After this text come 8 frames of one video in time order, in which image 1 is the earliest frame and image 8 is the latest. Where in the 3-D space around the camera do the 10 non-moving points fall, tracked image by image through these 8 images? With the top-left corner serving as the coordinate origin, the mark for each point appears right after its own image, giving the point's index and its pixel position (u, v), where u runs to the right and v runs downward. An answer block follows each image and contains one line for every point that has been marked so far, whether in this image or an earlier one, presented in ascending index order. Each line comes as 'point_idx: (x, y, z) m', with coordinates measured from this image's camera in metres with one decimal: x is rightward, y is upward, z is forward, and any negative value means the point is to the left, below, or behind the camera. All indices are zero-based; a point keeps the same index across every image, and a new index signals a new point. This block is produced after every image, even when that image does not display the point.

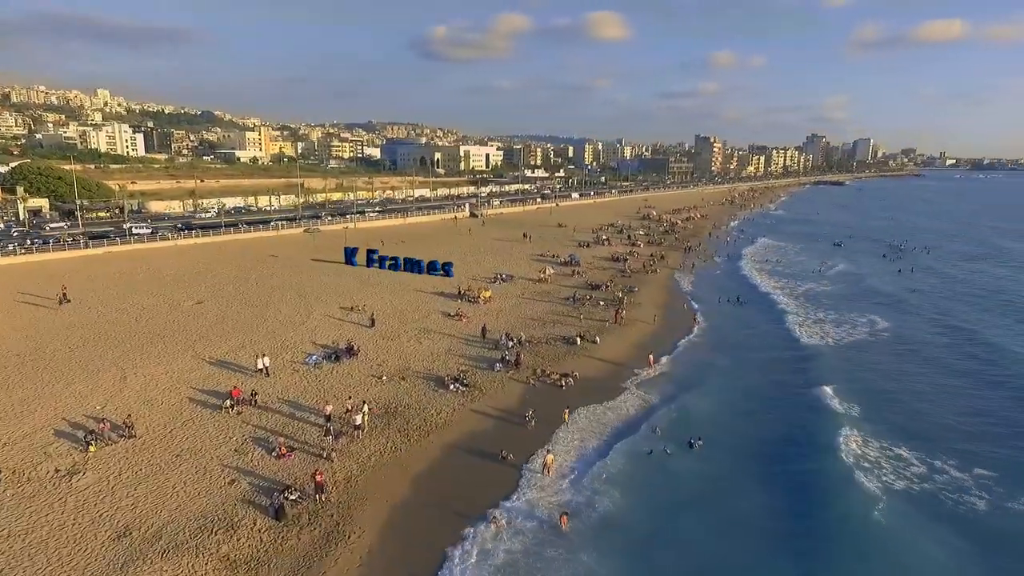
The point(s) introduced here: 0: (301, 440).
0: (-6.2, -4.5, +17.9) m
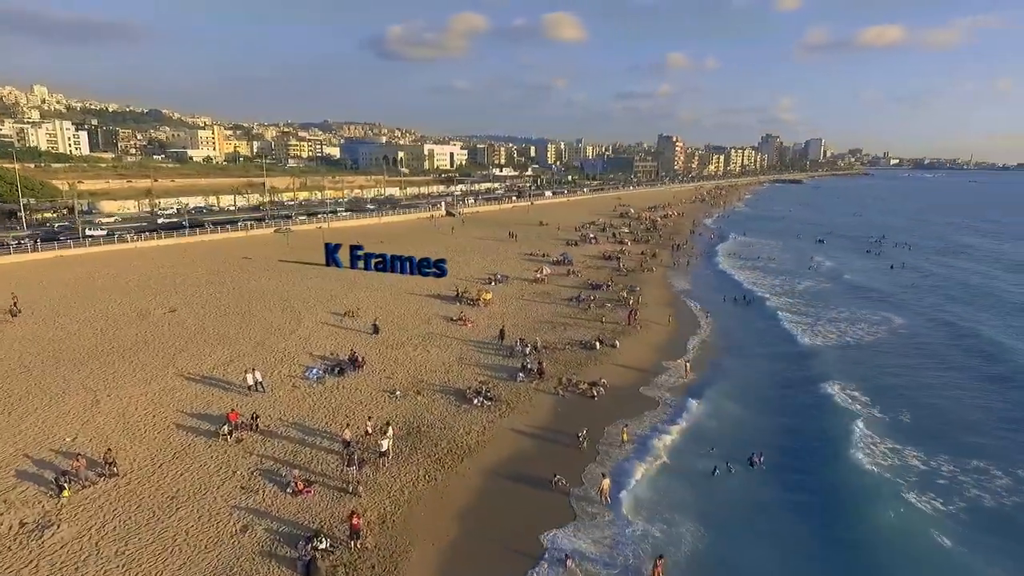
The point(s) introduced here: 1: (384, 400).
0: (-4.9, -4.6, +15.3) m
1: (-4.1, -3.6, +19.9) m
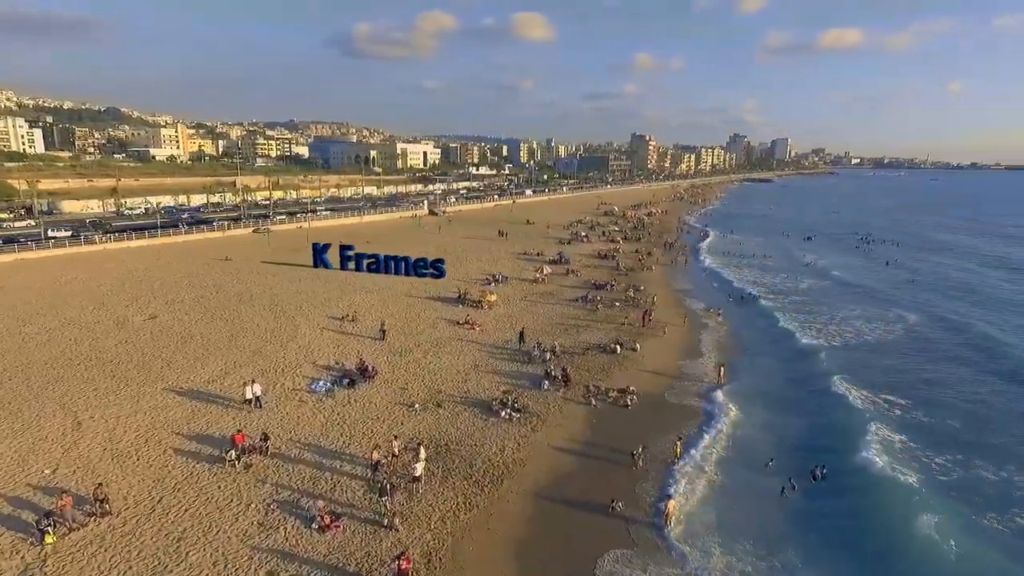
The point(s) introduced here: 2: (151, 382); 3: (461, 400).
0: (-3.7, -4.7, +13.4) m
1: (-3.2, -3.7, +18.0) m
2: (-11.0, -2.9, +18.8) m
3: (-1.6, -3.5, +19.3) m
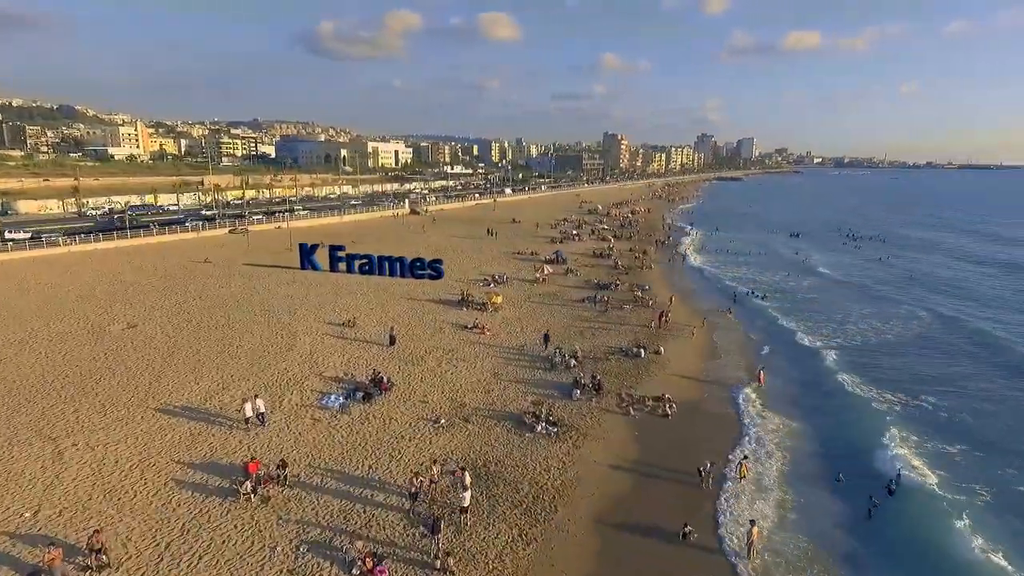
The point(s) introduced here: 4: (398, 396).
0: (-2.4, -4.8, +11.6) m
1: (-2.1, -3.8, +16.2) m
2: (-10.1, -3.0, +16.6) m
3: (-0.6, -3.6, +17.6) m
4: (-3.4, -3.2, +18.1) m
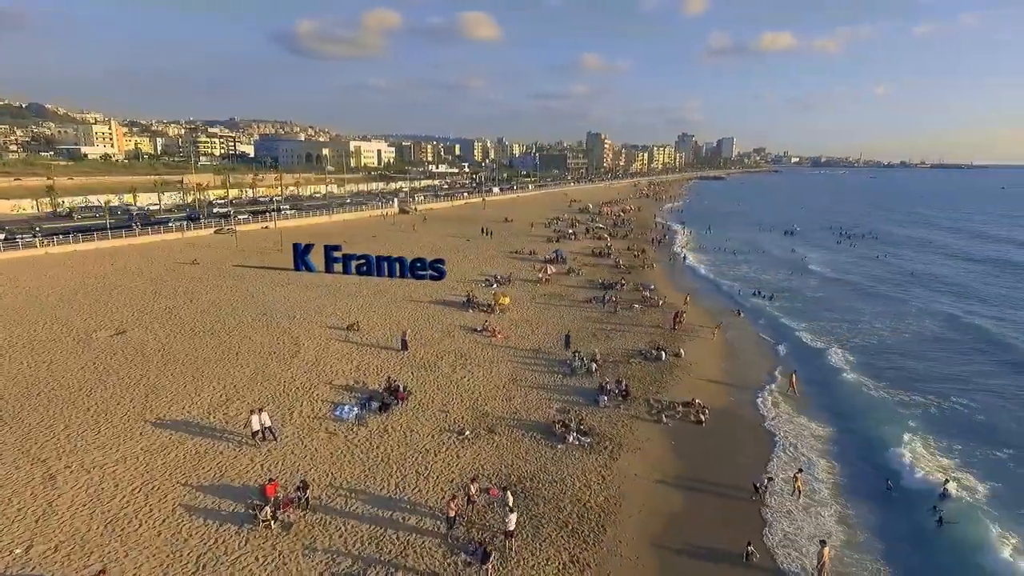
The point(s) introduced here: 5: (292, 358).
0: (-1.5, -4.8, +10.4) m
1: (-1.4, -3.8, +15.1) m
2: (-9.3, -3.1, +15.2) m
3: (+0.1, -3.6, +16.5) m
4: (-2.6, -3.2, +16.9) m
5: (-7.1, -2.3, +20.0) m
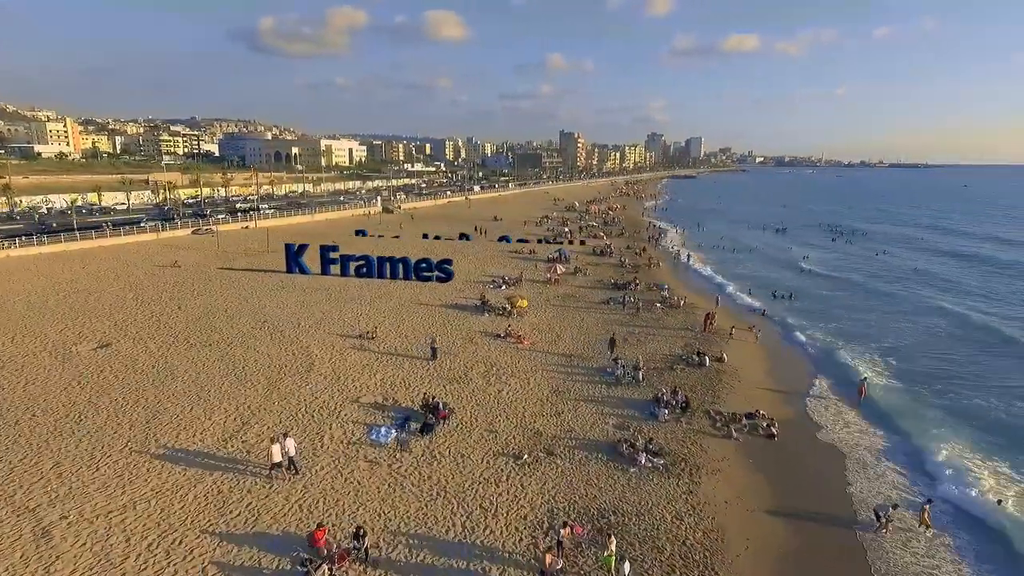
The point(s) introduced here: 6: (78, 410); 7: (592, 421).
0: (+0.2, -4.9, +8.5) m
1: (+0.1, -3.9, +13.1) m
2: (-7.8, -3.3, +12.8) m
3: (+1.5, -3.7, +14.6) m
4: (-1.3, -3.3, +14.9) m
5: (-5.9, -2.4, +17.7) m
6: (-10.2, -2.9, +14.4) m
7: (+2.1, -3.5, +16.0) m
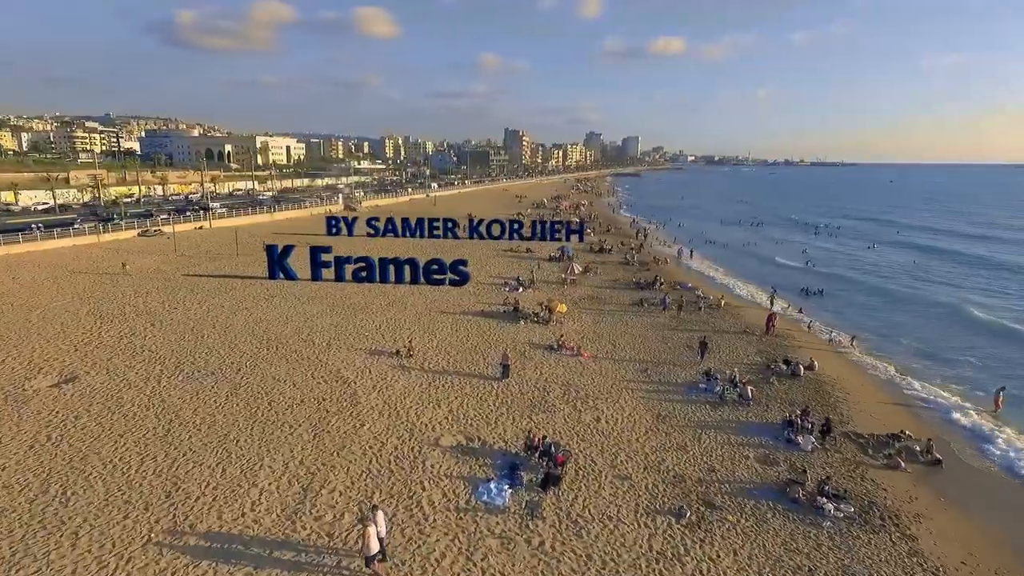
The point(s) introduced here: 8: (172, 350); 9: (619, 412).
0: (+3.5, -5.0, +5.3) m
1: (+2.9, -4.0, +9.9) m
2: (-5.0, -3.6, +8.8) m
3: (+4.1, -3.8, +11.5) m
4: (+1.3, -3.5, +11.6) m
5: (-3.6, -2.6, +13.9) m
6: (-7.5, -3.2, +10.1) m
7: (+4.6, -3.5, +13.0) m
8: (-9.5, -1.7, +17.1) m
9: (+2.6, -3.0, +14.9) m
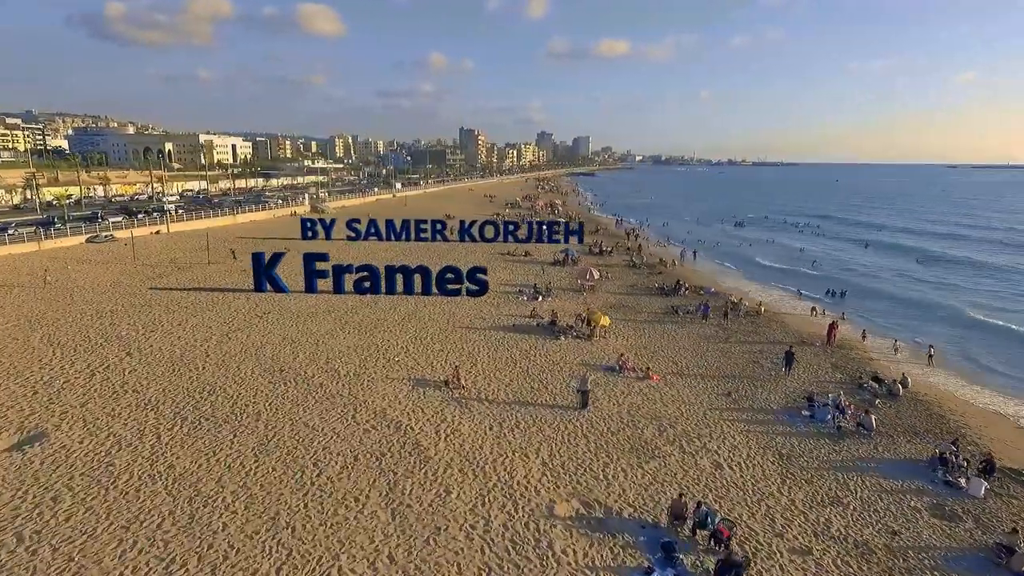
0: (+6.2, -5.3, +2.9) m
1: (+5.2, -4.3, +7.4) m
2: (-2.5, -4.0, +5.7) m
3: (+6.3, -4.0, +9.1) m
4: (+3.5, -3.8, +8.9) m
5: (-1.6, -3.1, +10.9) m
6: (-5.1, -3.7, +6.8) m
7: (+6.6, -3.8, +10.6) m
8: (-7.7, -2.2, +13.6) m
9: (+4.5, -3.3, +12.3) m
